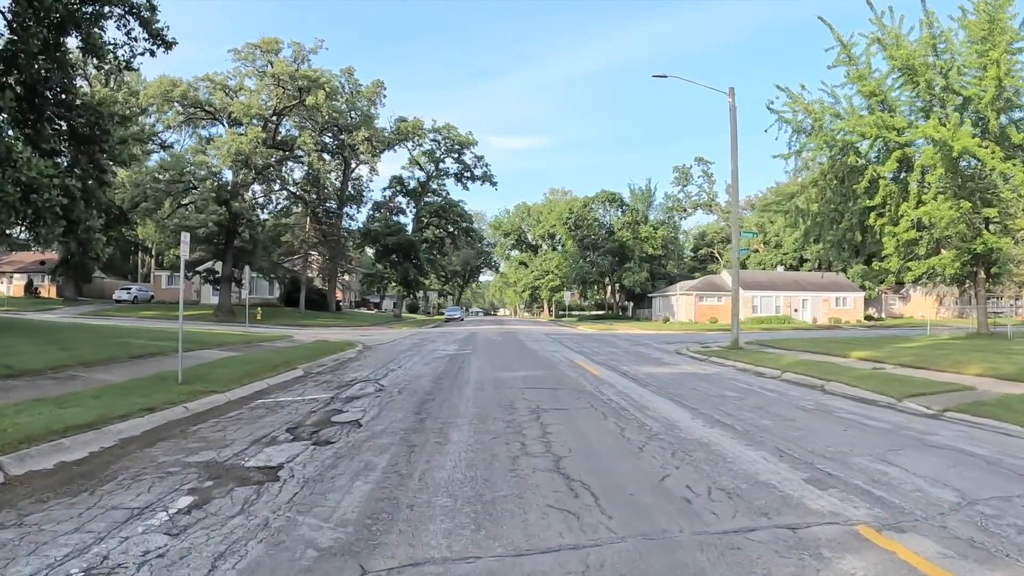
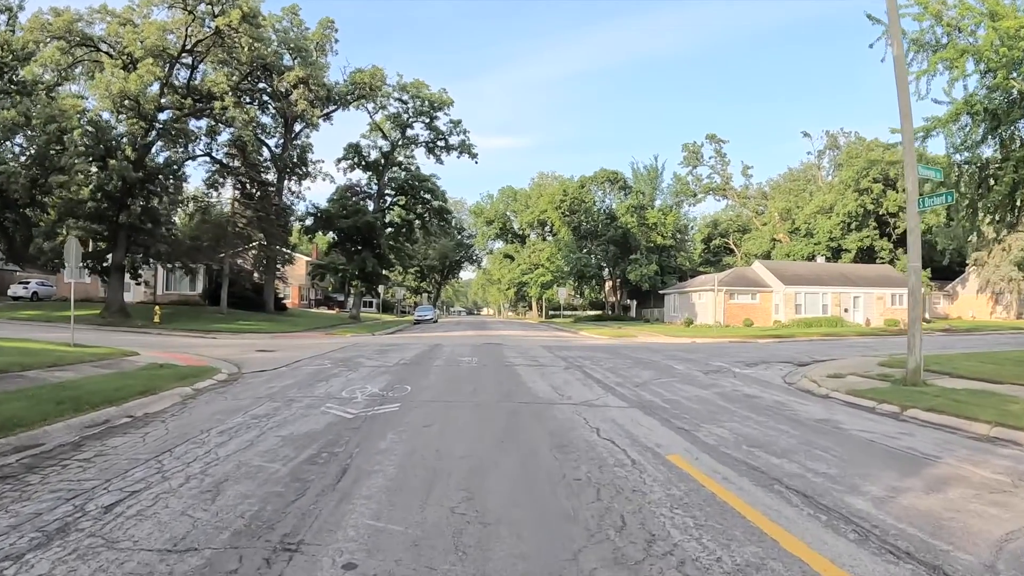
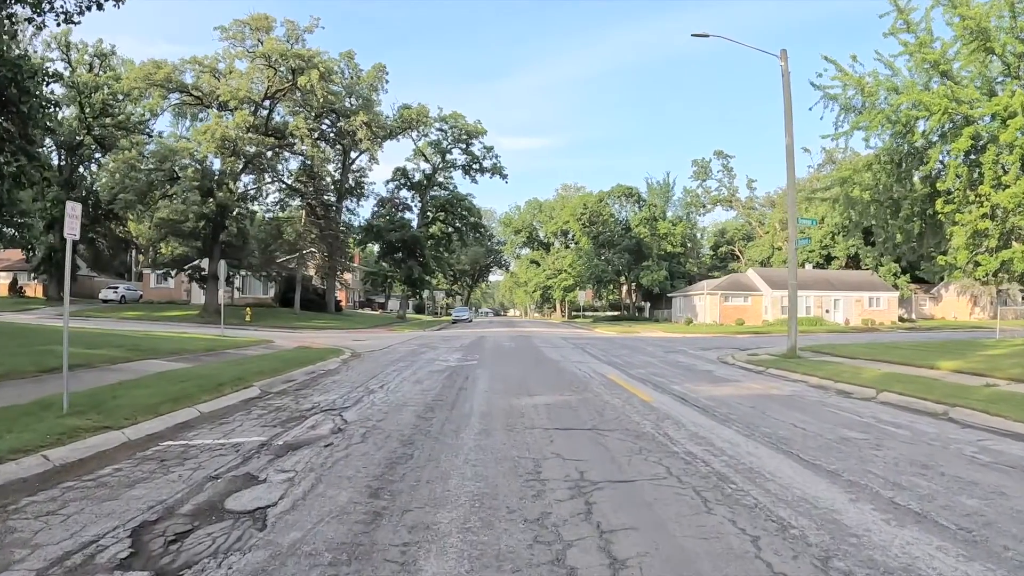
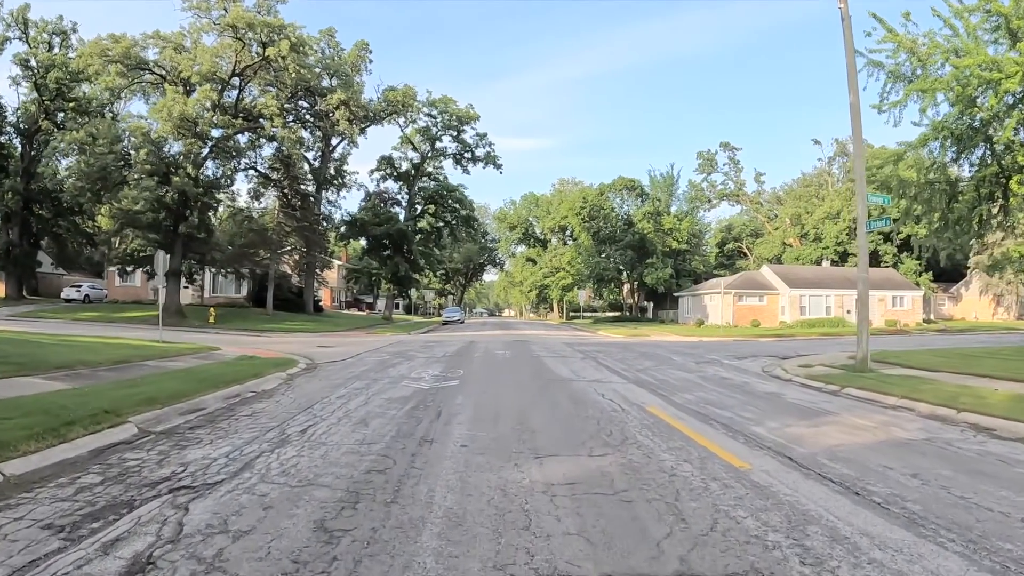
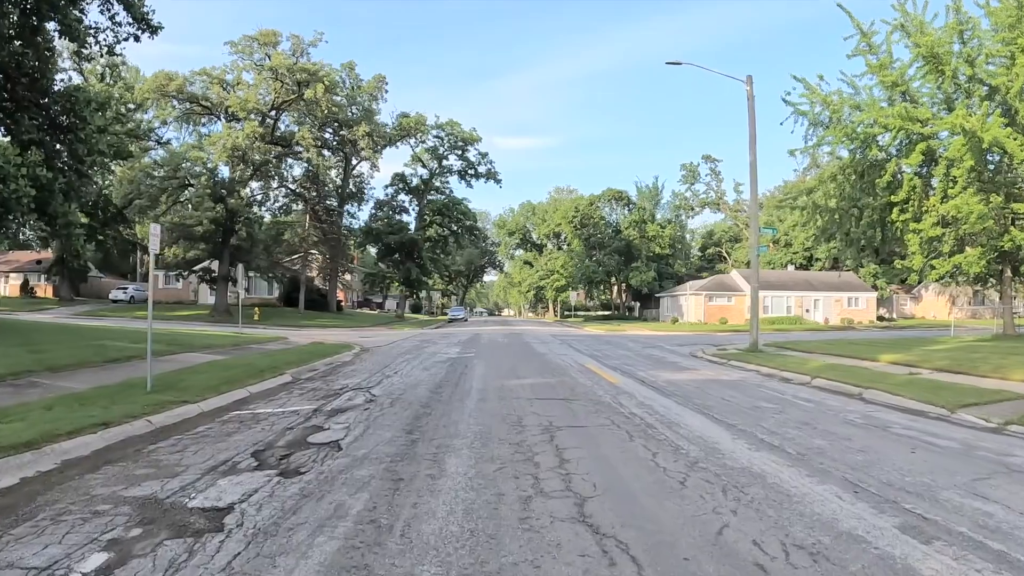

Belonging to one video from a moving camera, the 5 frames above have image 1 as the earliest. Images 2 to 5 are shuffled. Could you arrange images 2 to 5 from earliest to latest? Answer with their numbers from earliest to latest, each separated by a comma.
5, 3, 4, 2
